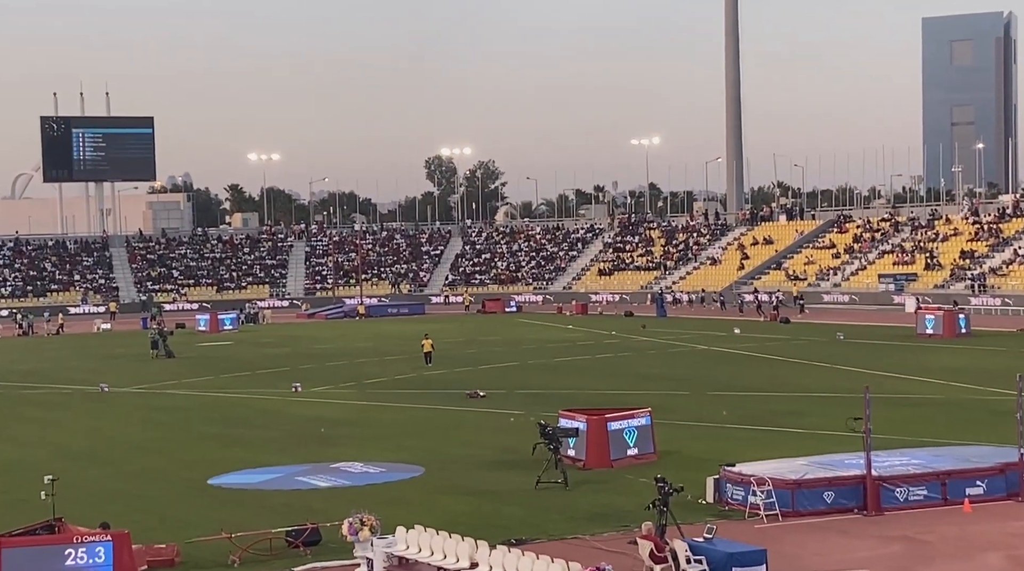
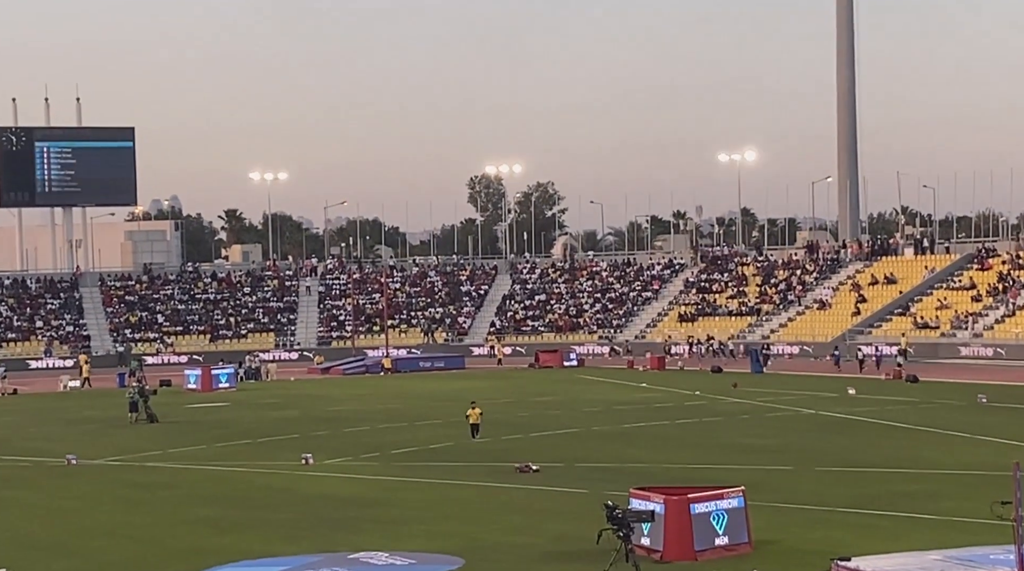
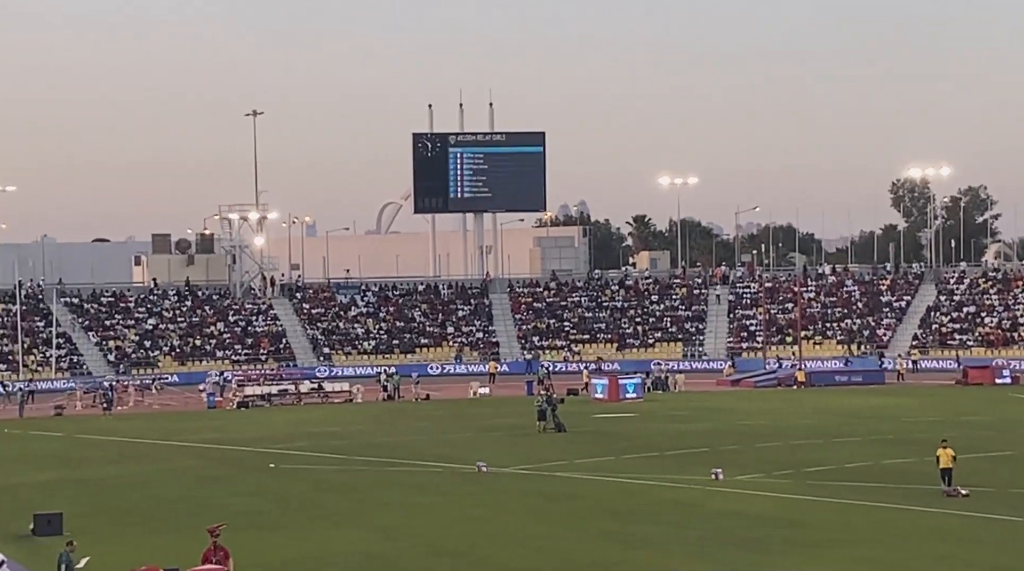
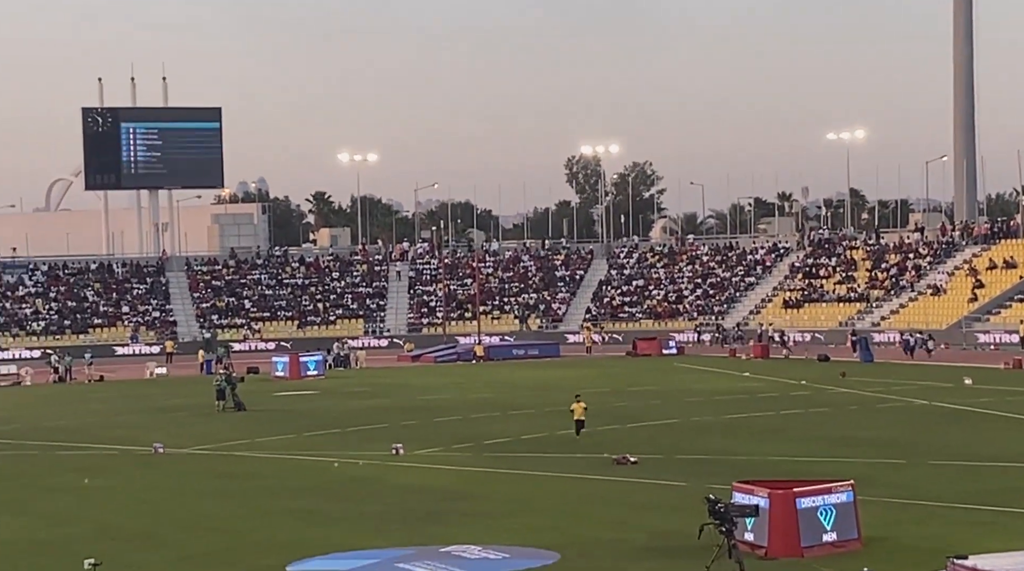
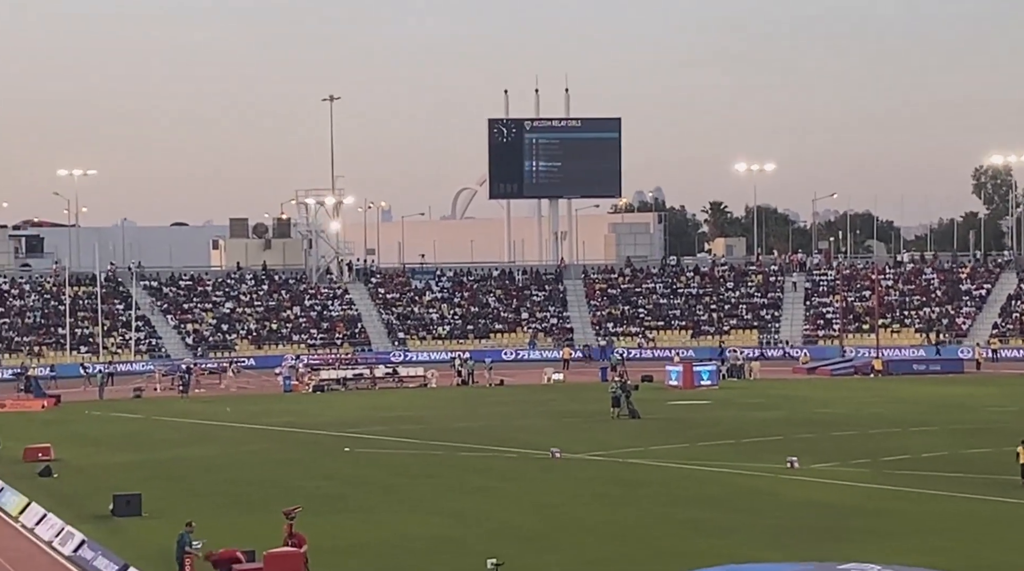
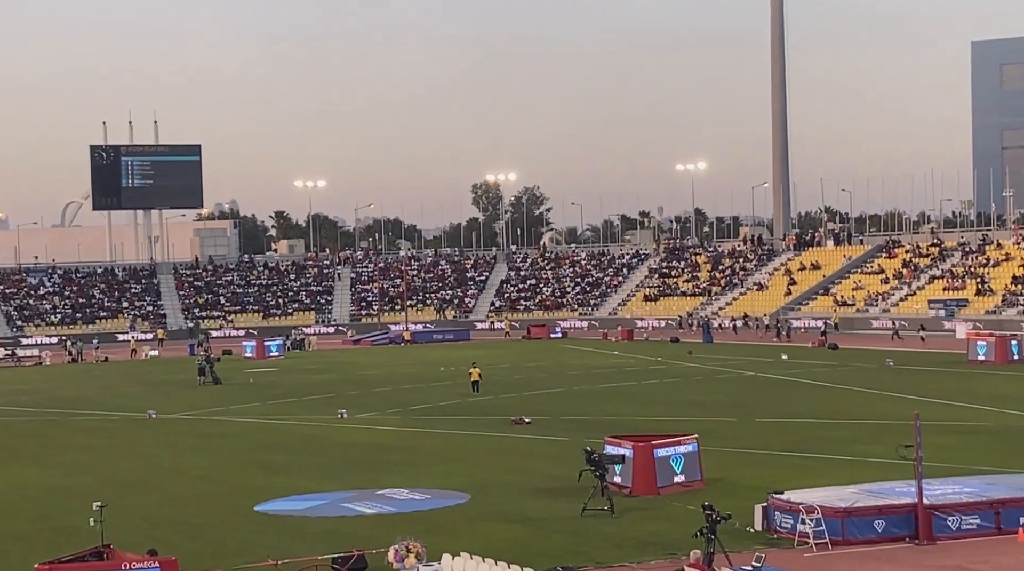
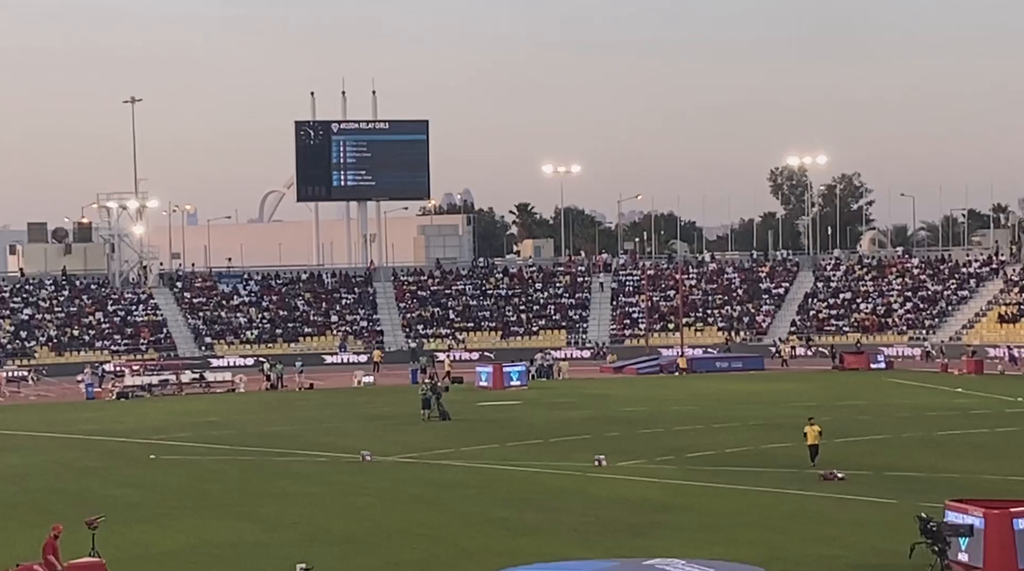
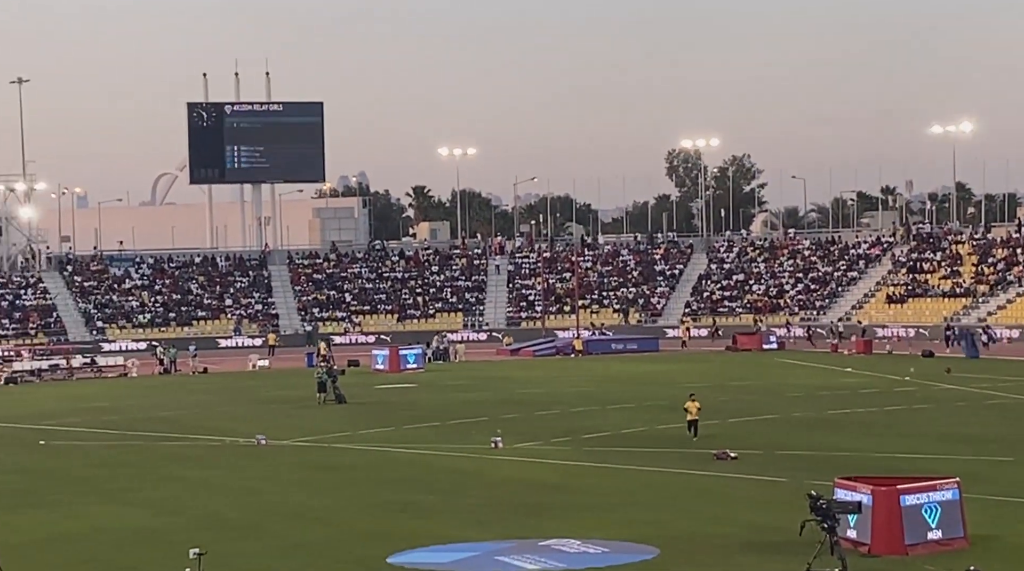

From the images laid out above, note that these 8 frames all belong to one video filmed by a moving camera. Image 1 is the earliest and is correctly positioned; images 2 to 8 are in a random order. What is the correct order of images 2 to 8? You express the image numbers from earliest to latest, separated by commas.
6, 2, 4, 8, 7, 3, 5
